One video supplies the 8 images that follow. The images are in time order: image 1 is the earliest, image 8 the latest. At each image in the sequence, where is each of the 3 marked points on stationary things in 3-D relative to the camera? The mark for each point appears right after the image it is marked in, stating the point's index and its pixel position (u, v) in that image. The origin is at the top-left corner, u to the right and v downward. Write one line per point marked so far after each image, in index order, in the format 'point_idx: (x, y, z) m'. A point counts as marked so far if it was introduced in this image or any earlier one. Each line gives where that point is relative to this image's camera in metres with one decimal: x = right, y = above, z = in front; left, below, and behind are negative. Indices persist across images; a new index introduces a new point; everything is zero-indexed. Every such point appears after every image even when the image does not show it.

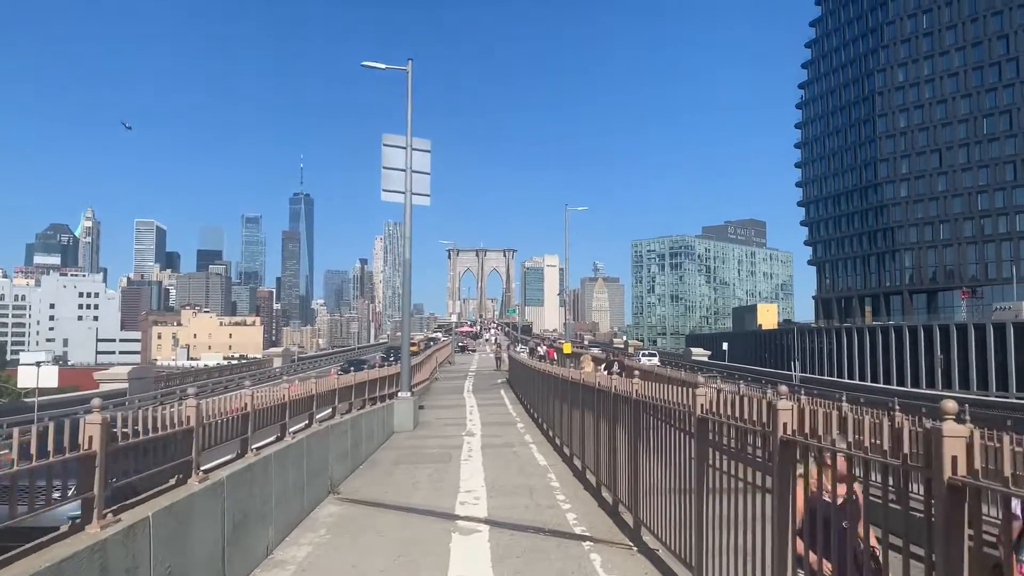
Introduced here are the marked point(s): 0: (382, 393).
0: (-3.0, -2.4, +16.8) m
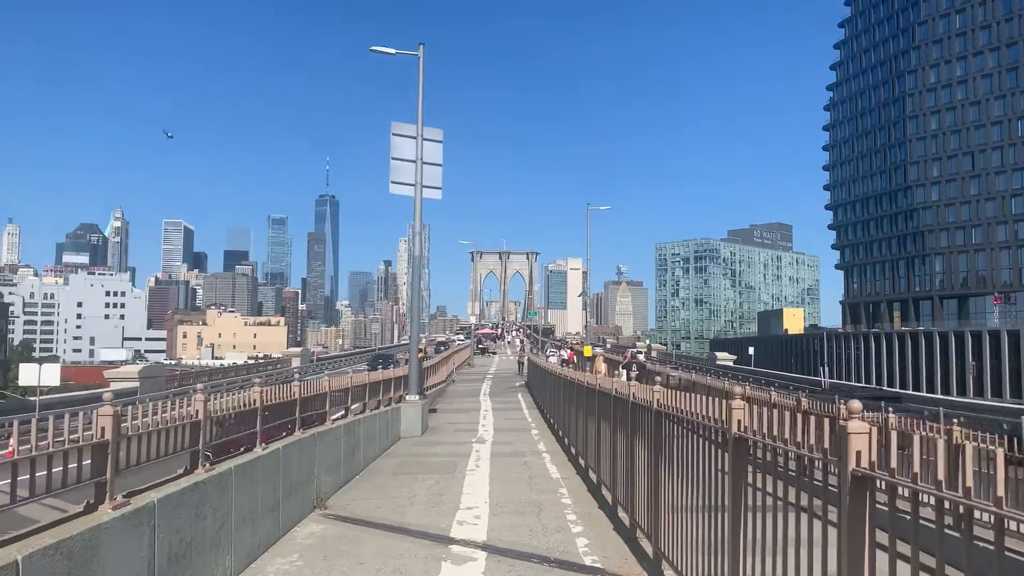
0: (-2.7, -2.4, +15.9) m
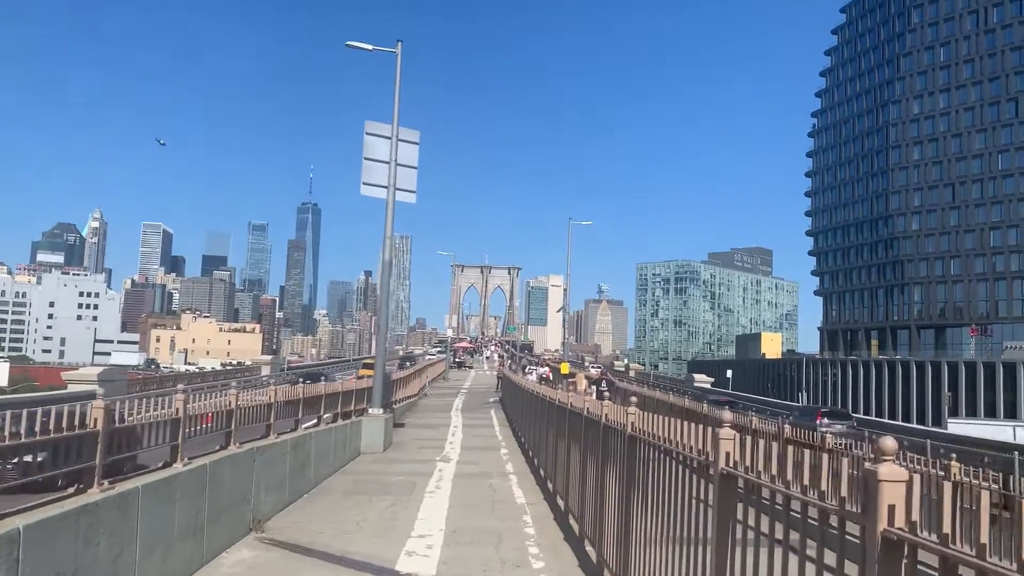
0: (-3.3, -2.5, +15.0) m
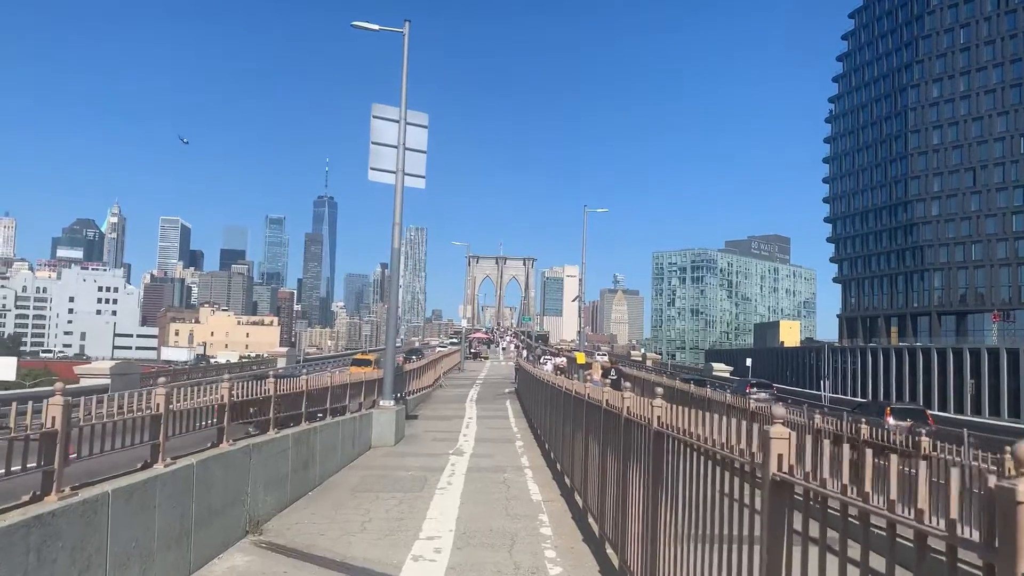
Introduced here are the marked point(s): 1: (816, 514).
0: (-3.0, -2.3, +14.5) m
1: (+1.4, -1.1, +3.4) m
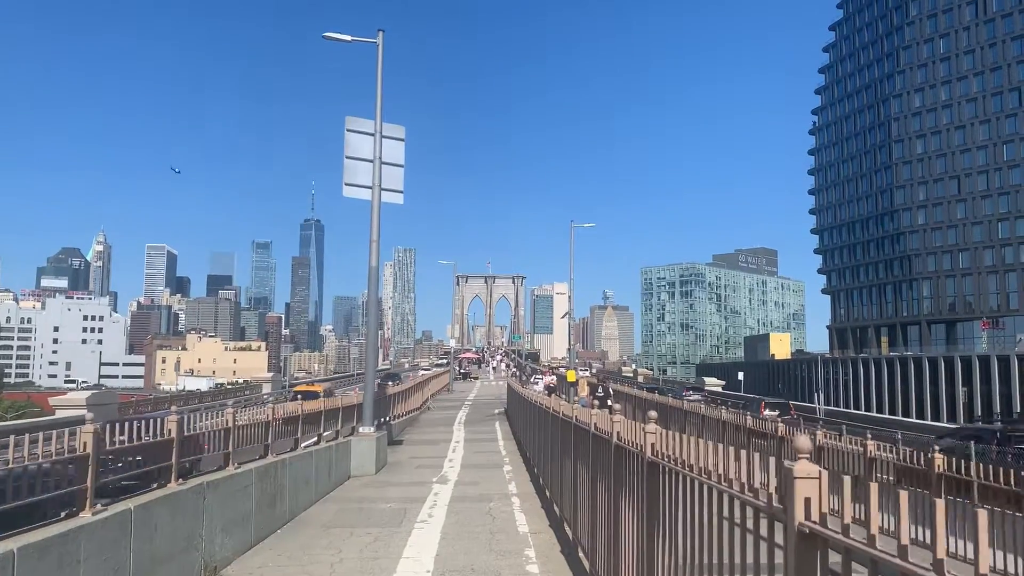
0: (-3.3, -2.6, +13.8) m
1: (+1.3, -1.1, +2.8) m
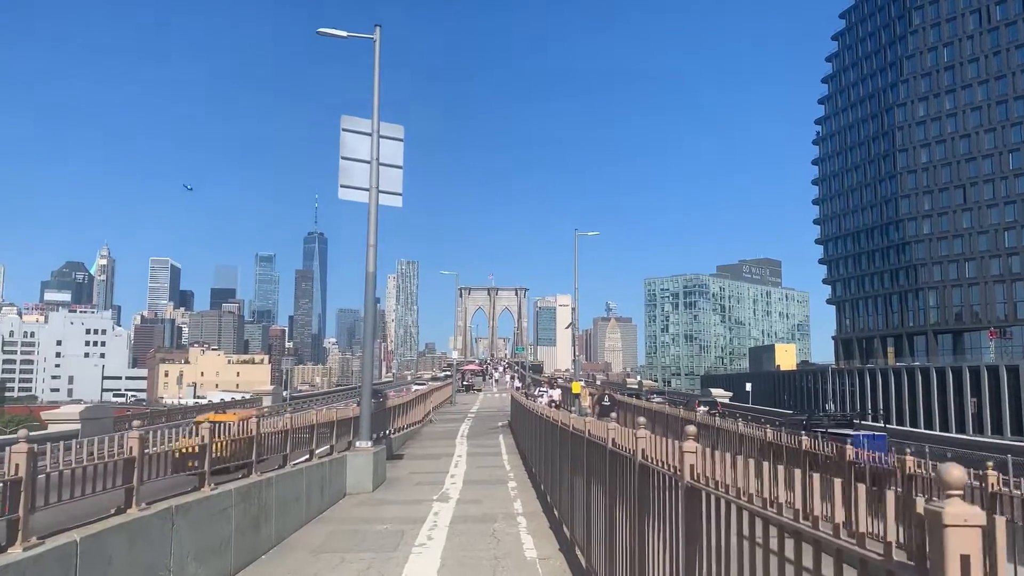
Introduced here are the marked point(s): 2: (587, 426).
0: (-3.2, -2.8, +13.0) m
1: (+1.3, -1.0, +2.0) m
2: (+0.9, -1.6, +8.5) m
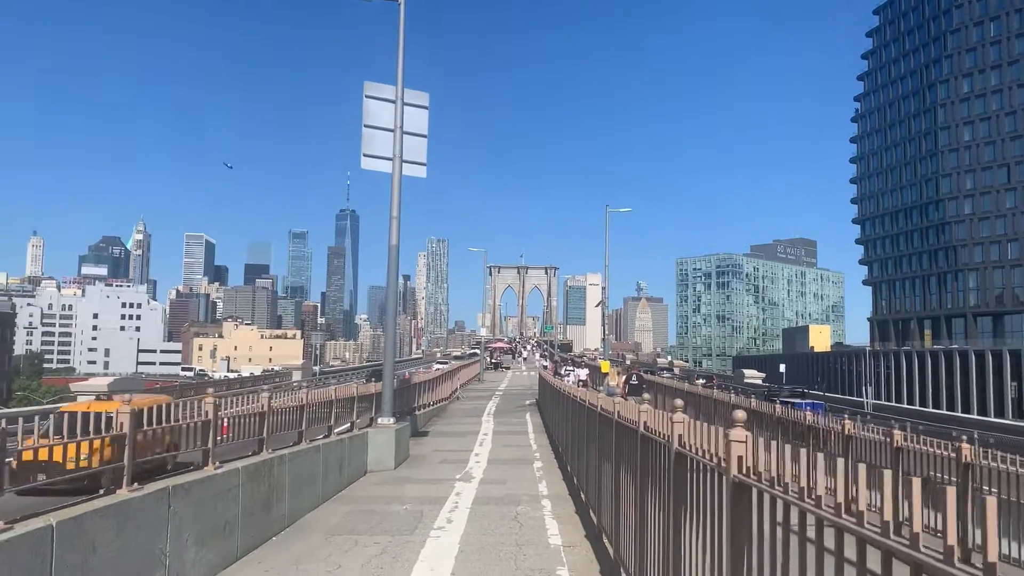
0: (-2.8, -2.3, +12.6) m
1: (+1.3, -0.9, +1.4) m
2: (+1.1, -1.3, +7.9) m
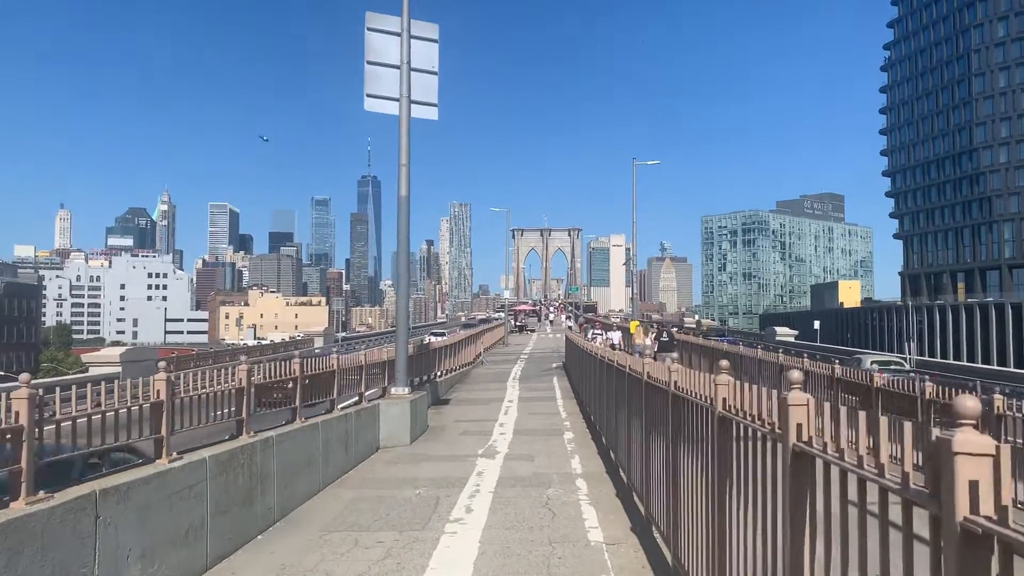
0: (-2.3, -1.6, +11.3) m
1: (+1.4, -0.7, 0.0) m
2: (+1.4, -0.7, +6.5) m
